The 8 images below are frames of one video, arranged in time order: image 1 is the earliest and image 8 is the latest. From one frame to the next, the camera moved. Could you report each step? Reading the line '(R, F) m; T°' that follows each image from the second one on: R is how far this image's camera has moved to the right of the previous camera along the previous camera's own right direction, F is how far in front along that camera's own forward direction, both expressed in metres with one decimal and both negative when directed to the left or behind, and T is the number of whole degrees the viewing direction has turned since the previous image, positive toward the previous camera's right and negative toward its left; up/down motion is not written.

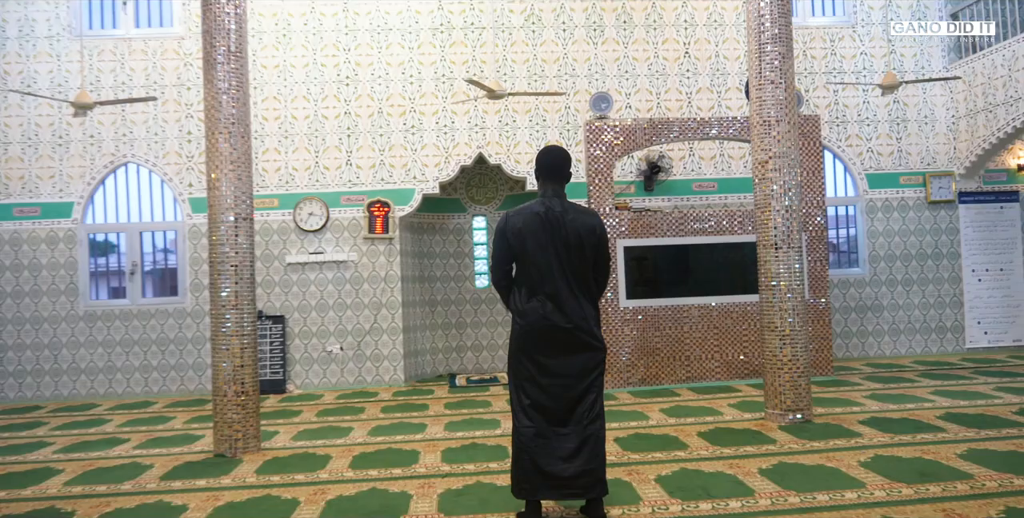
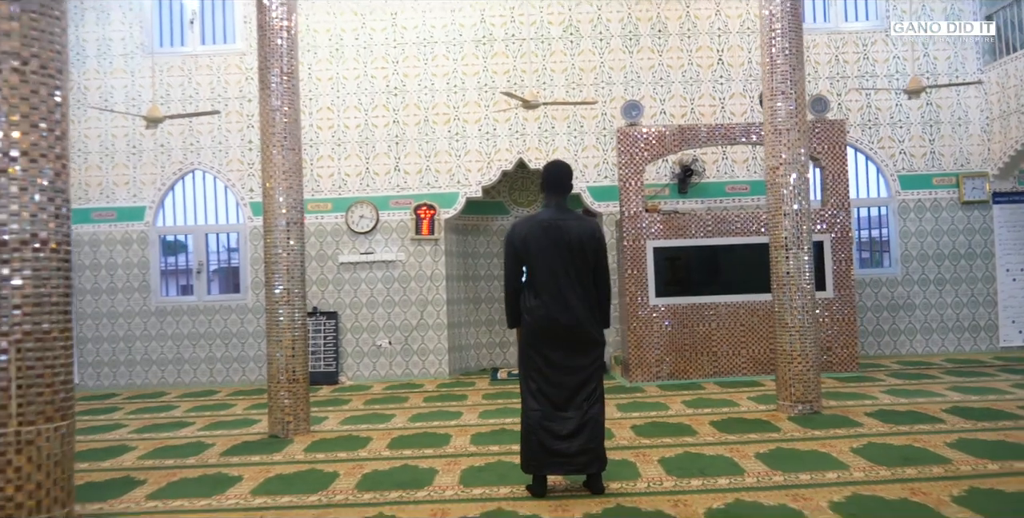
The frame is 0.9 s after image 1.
(+0.2, -0.4) m; -4°
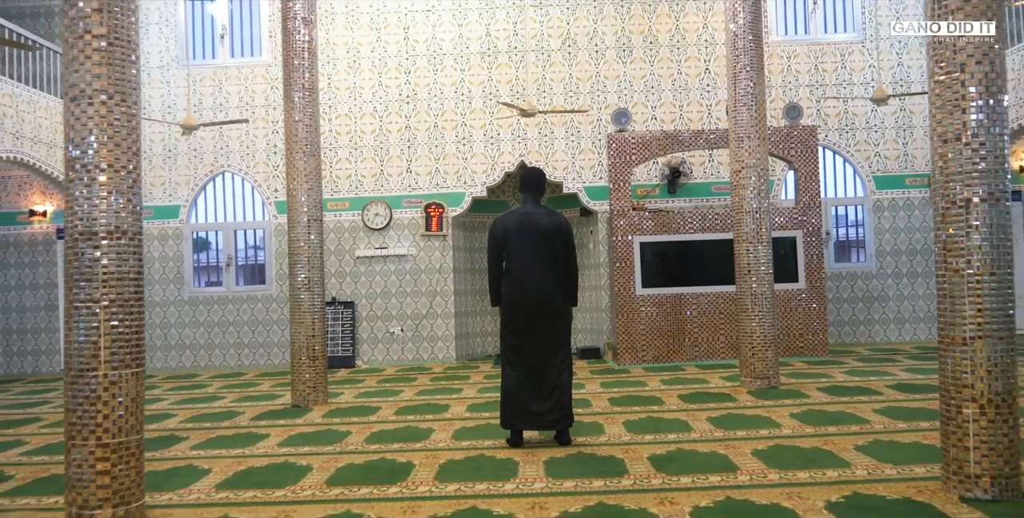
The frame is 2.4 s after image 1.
(+0.2, -0.6) m; -1°
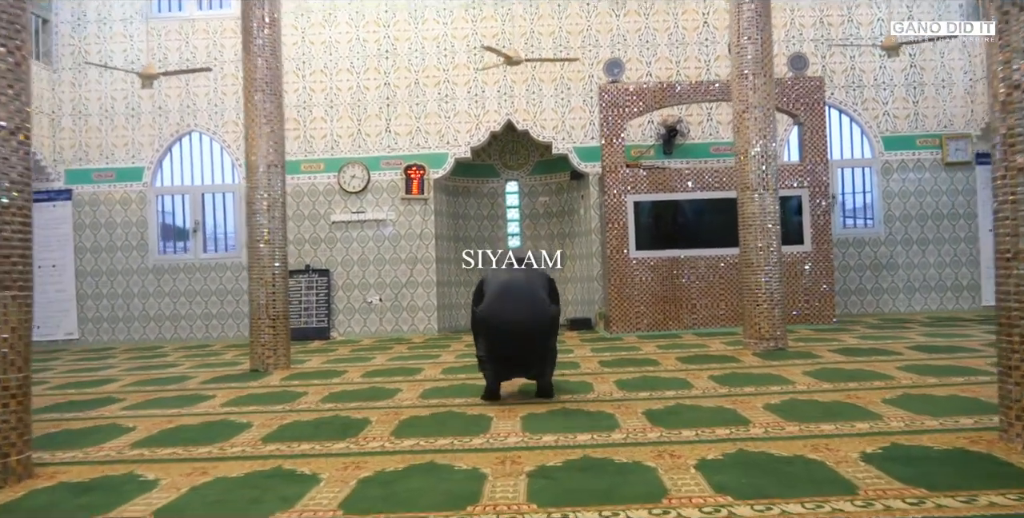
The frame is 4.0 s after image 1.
(+0.1, +0.5) m; 0°
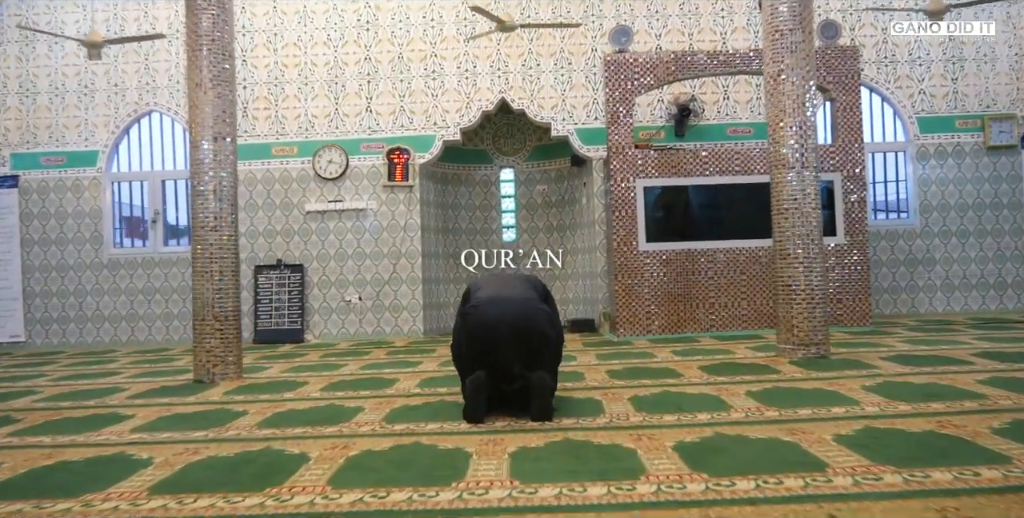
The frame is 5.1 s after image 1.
(0.0, +0.7) m; 0°
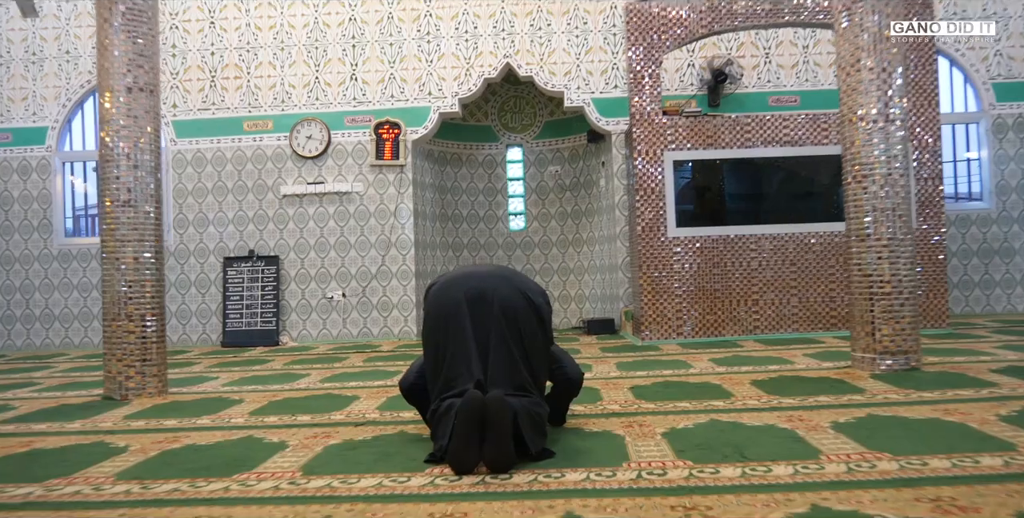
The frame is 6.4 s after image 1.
(+0.1, +0.9) m; -1°
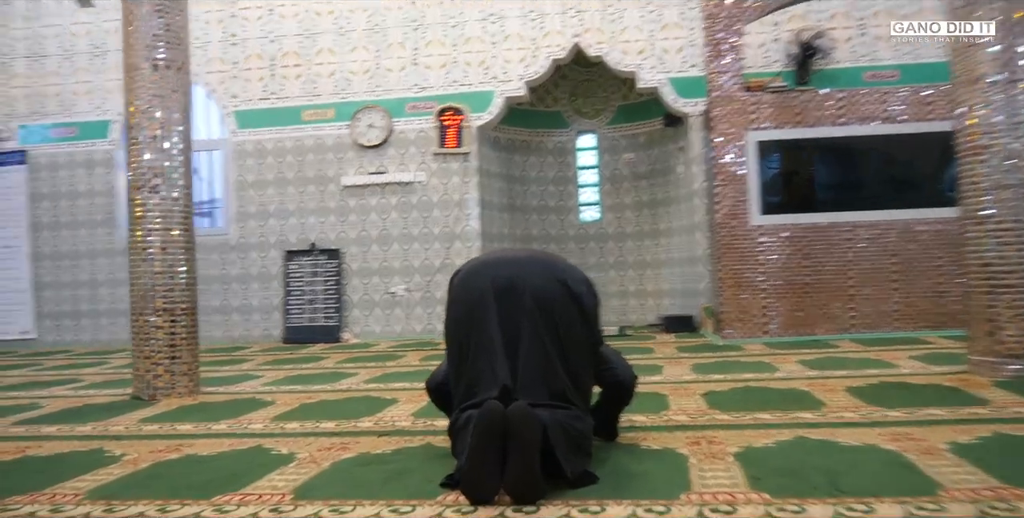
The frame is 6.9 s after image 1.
(+0.1, +0.3) m; -6°
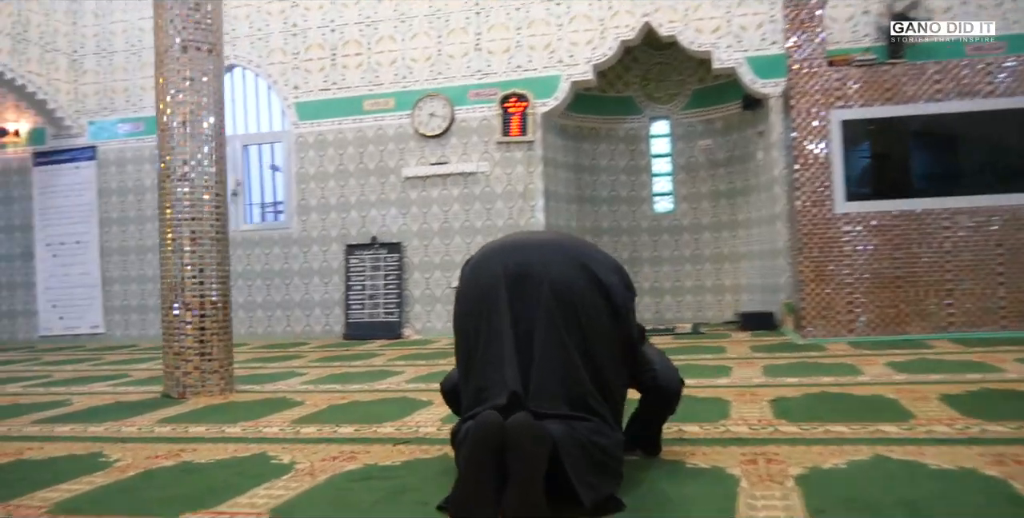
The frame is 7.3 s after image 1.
(+0.1, +0.3) m; -6°
